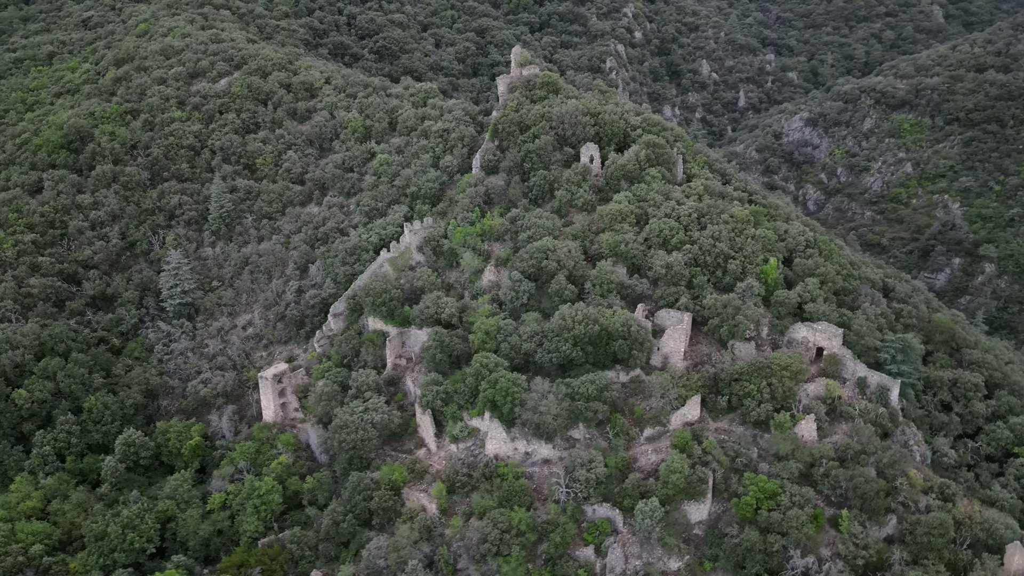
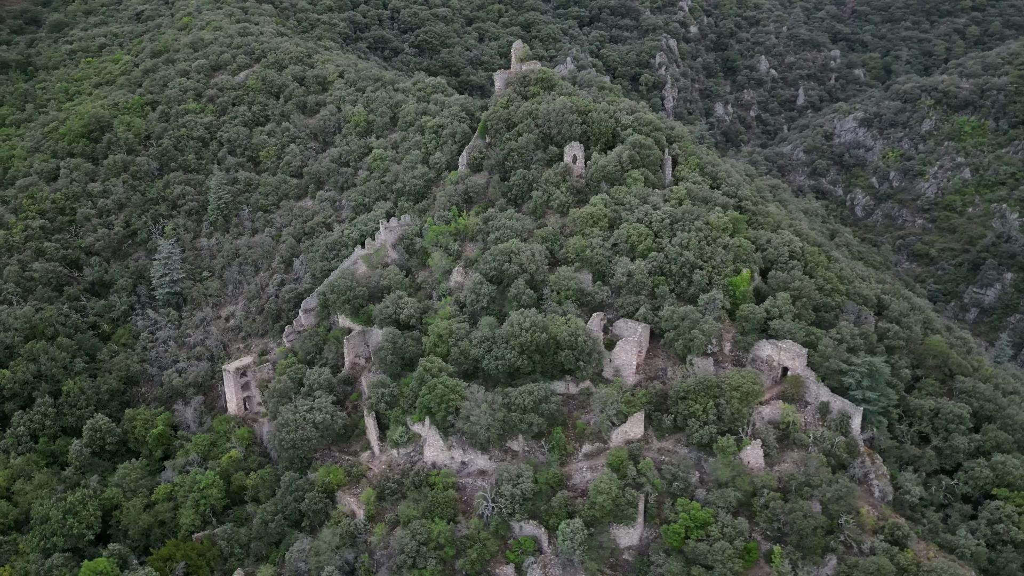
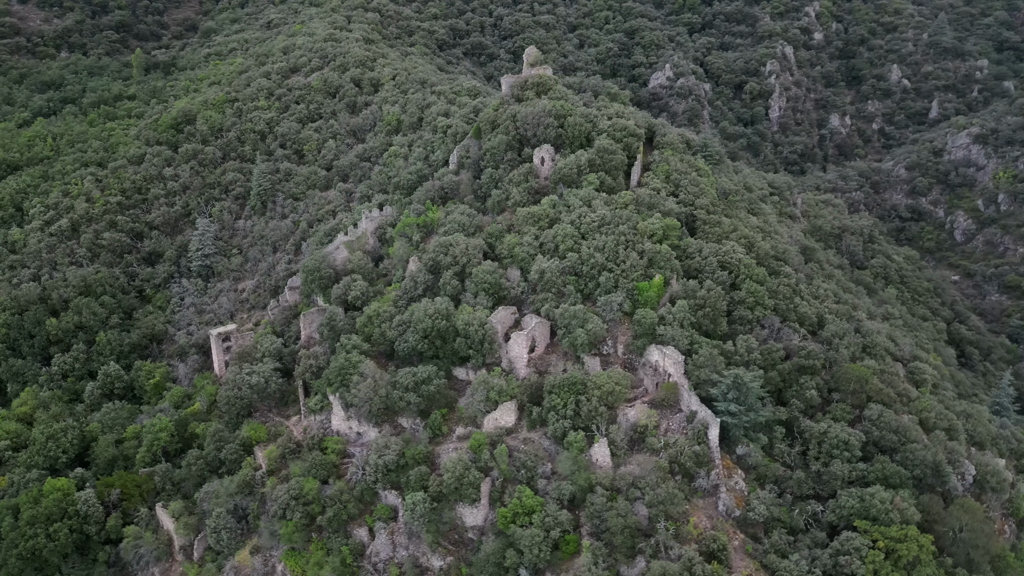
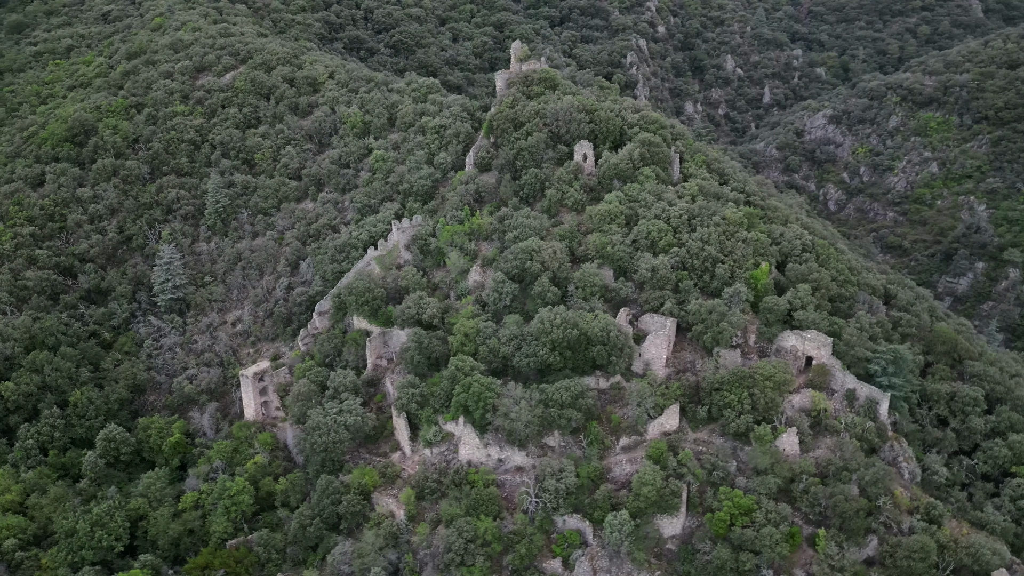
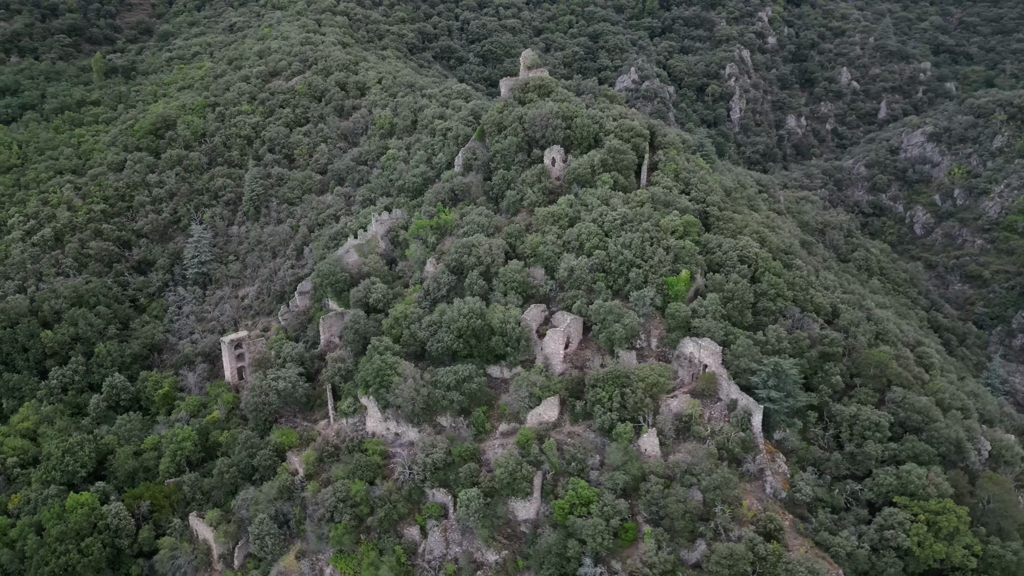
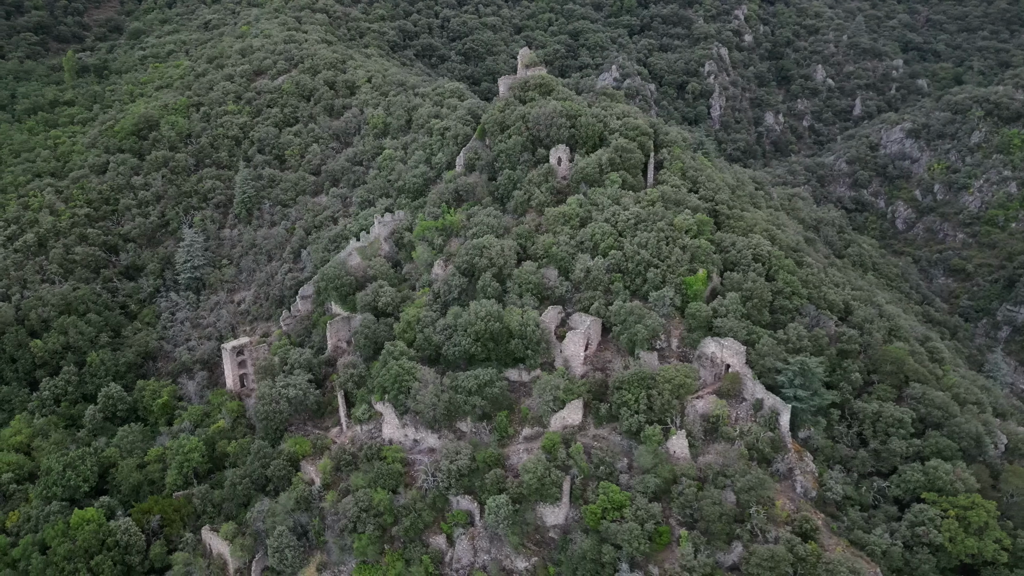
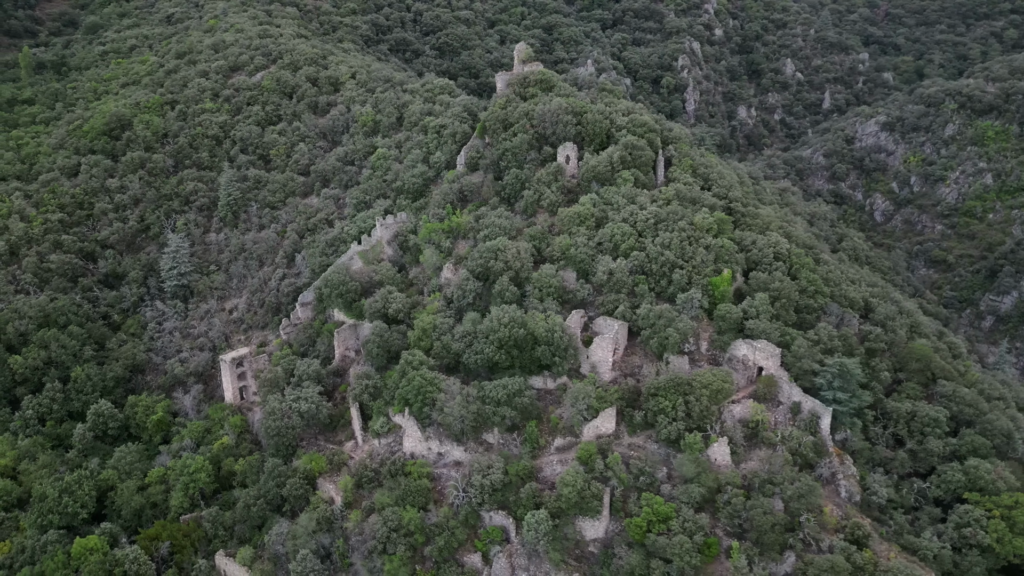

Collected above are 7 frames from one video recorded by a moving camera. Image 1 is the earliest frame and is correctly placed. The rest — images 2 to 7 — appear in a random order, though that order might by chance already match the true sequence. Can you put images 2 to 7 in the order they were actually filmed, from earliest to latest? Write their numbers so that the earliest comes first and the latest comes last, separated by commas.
4, 2, 7, 6, 5, 3
